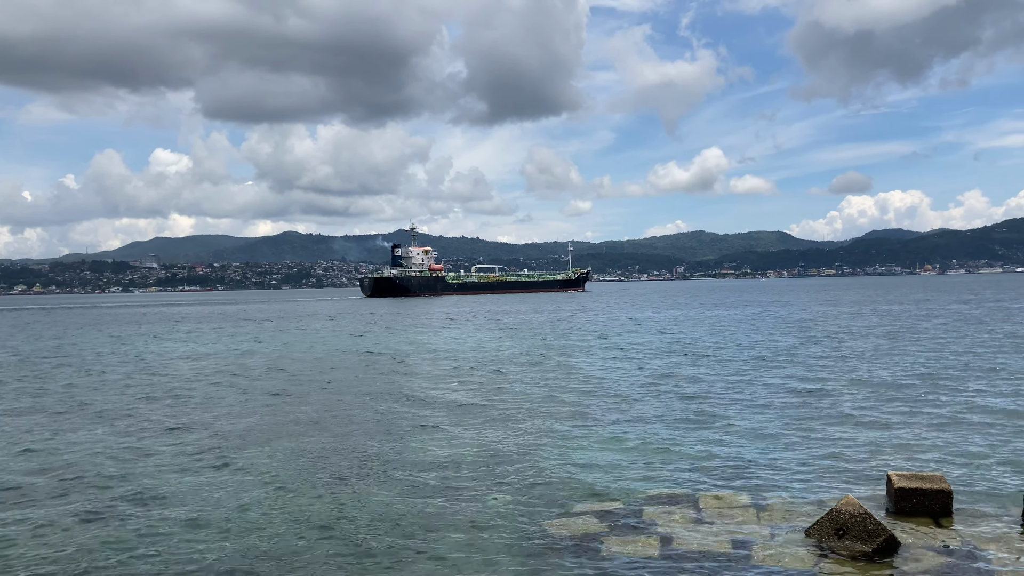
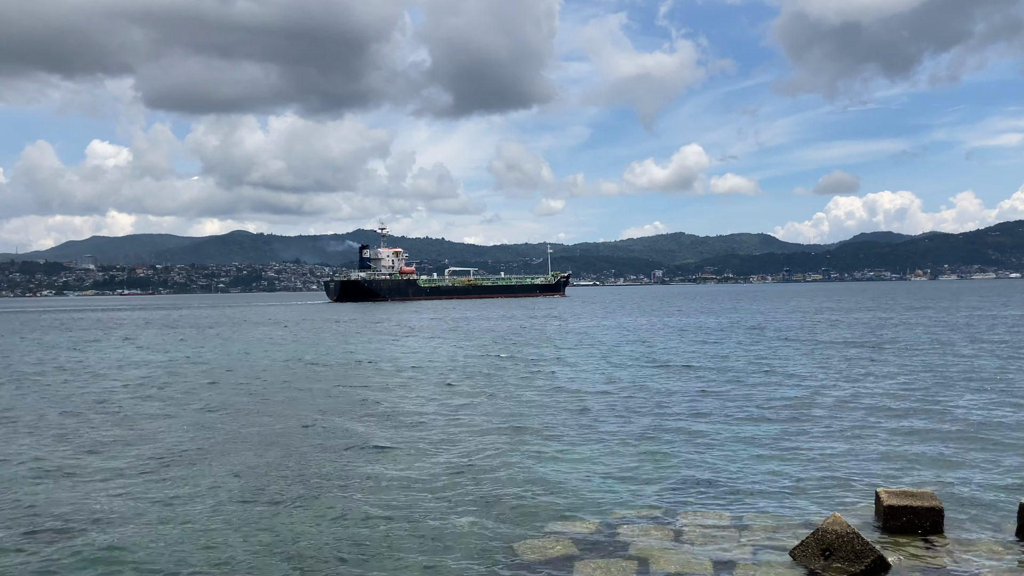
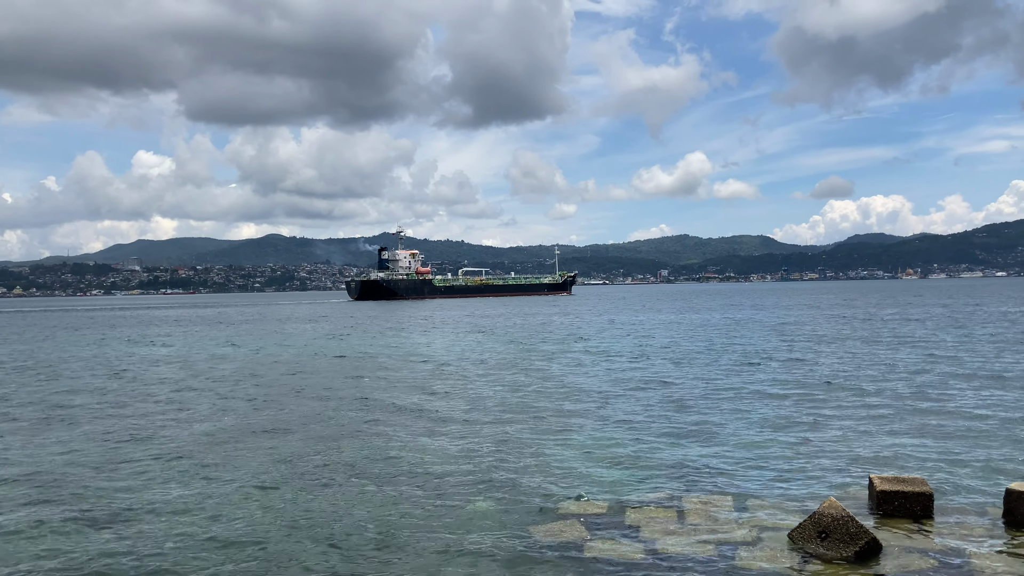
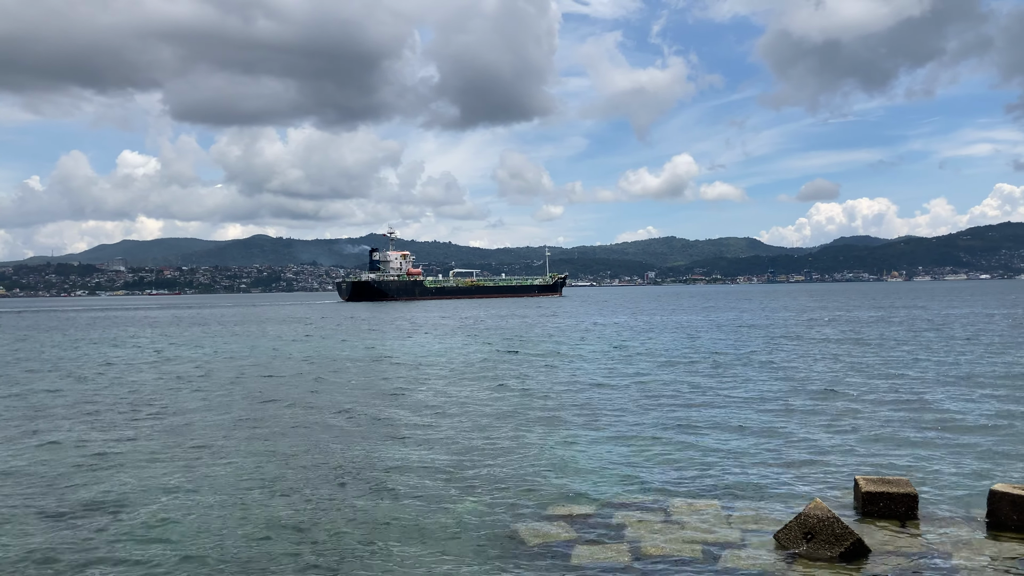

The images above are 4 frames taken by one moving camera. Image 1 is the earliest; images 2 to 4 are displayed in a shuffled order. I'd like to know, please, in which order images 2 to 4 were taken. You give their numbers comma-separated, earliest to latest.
3, 4, 2
